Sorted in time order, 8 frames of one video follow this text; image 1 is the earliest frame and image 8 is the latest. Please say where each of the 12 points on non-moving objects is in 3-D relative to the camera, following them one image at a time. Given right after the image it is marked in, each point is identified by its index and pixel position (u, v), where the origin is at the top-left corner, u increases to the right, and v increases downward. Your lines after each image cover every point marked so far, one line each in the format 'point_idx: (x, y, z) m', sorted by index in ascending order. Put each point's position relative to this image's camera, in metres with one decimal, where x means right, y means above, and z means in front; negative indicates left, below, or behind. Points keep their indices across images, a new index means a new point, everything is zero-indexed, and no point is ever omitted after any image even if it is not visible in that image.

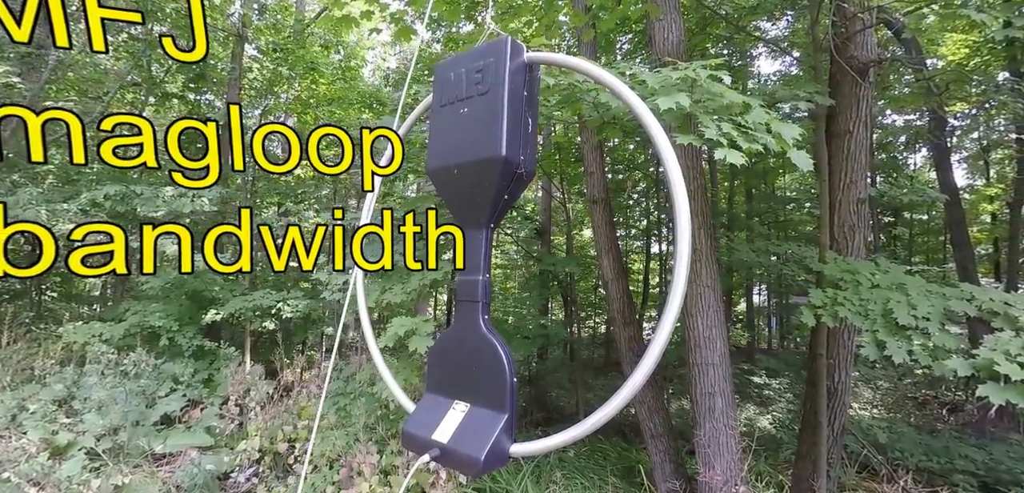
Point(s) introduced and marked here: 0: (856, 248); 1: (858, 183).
0: (+2.3, 0.0, +3.4) m
1: (+2.3, +0.4, +3.5) m
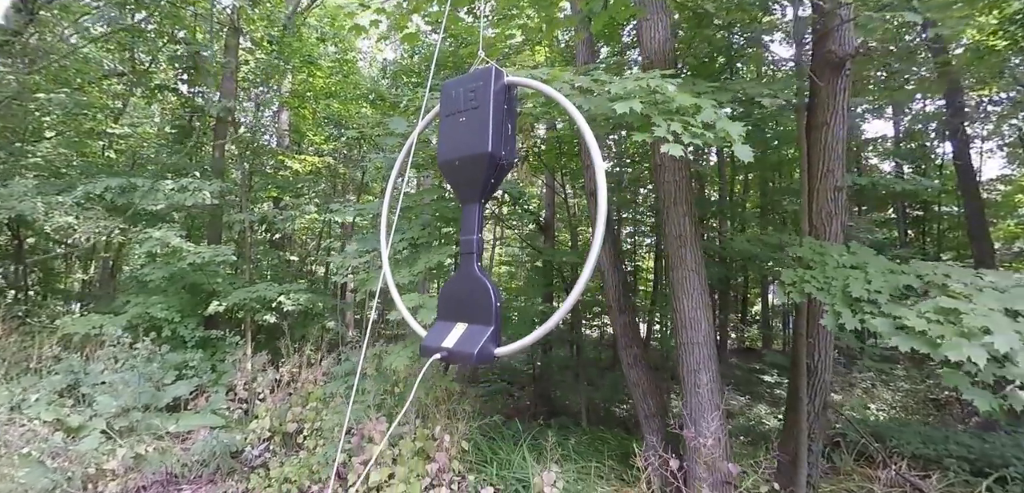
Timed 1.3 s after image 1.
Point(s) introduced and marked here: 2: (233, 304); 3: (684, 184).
0: (+2.2, +0.1, +3.6) m
1: (+2.3, +0.5, +3.7) m
2: (-3.1, -0.6, +5.7) m
3: (+1.2, +0.4, +3.7) m
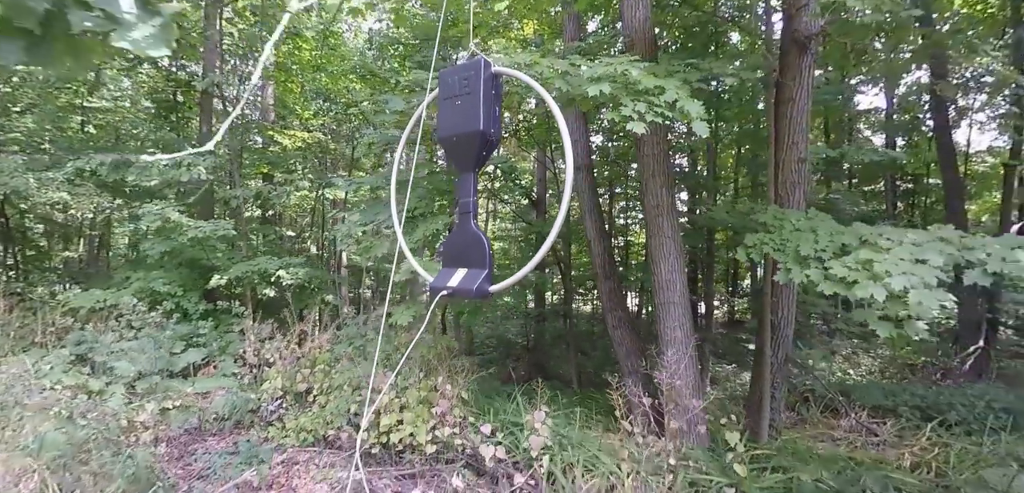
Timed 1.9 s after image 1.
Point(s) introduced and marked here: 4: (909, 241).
0: (+2.2, +0.3, +4.0) m
1: (+2.2, +0.8, +4.0) m
2: (-3.2, -0.3, +6.0) m
3: (+1.1, +0.7, +4.0) m
4: (+2.1, 0.0, +2.8) m
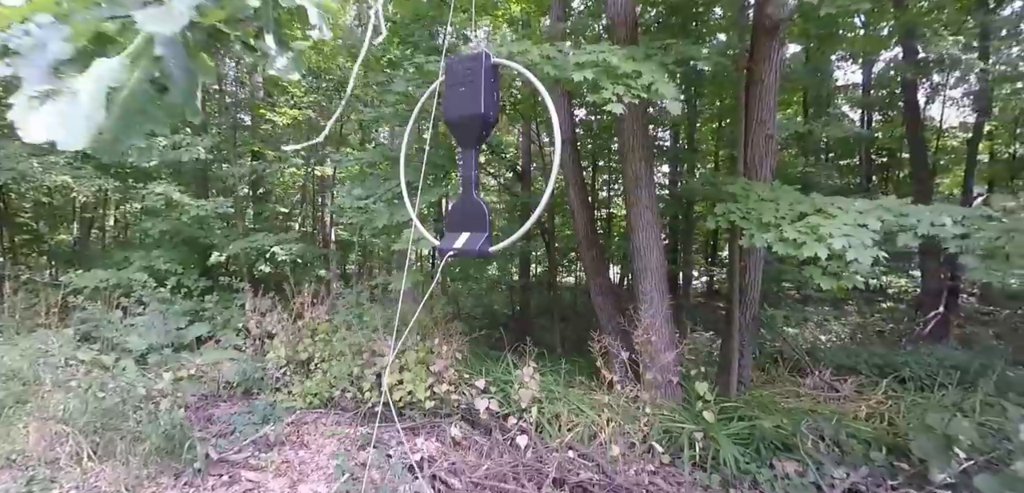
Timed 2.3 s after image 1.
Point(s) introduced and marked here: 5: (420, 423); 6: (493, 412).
0: (+2.1, +0.6, +4.3) m
1: (+2.1, +1.0, +4.3) m
2: (-3.3, -0.1, +6.2) m
3: (+1.0, +0.9, +4.2) m
4: (+2.0, +0.2, +3.1) m
5: (-0.6, -1.2, +3.5) m
6: (-0.1, -1.1, +3.4) m
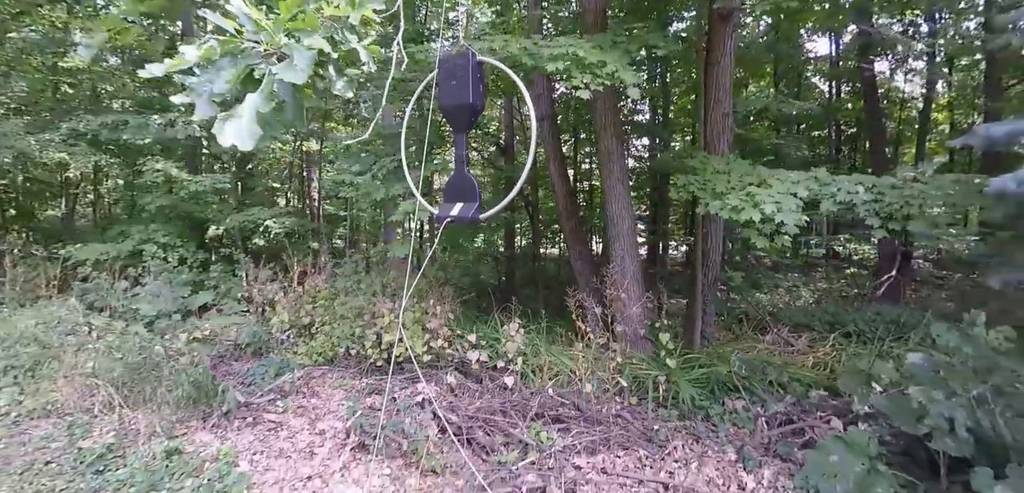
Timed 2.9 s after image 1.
0: (+1.9, +0.9, +4.7) m
1: (+1.9, +1.3, +4.7) m
2: (-3.5, +0.2, +6.5) m
3: (+0.9, +1.2, +4.6) m
4: (+1.9, +0.5, +3.6) m
5: (-0.7, -1.0, +4.0) m
6: (-0.2, -0.9, +3.9) m
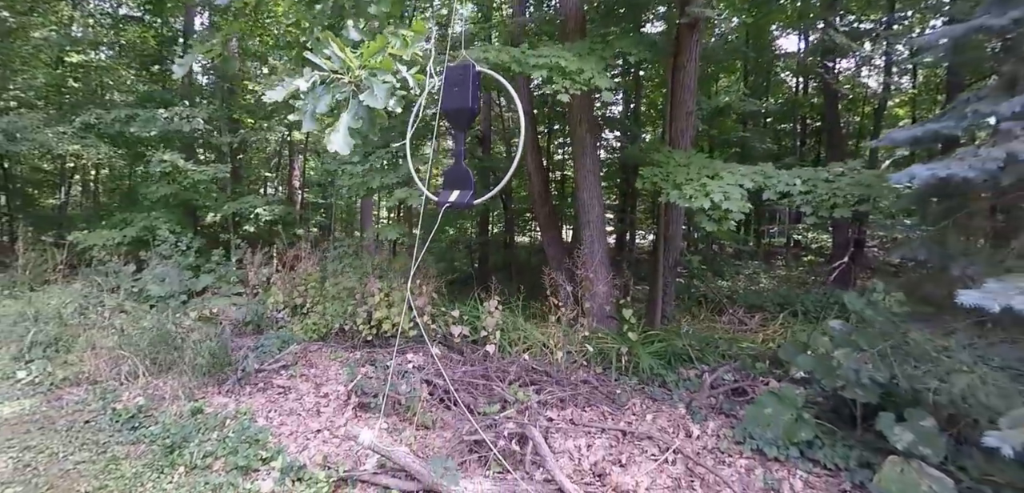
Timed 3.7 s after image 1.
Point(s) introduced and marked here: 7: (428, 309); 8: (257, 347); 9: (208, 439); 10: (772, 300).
0: (+1.8, +1.0, +5.2) m
1: (+1.8, +1.5, +5.2) m
2: (-3.8, +0.4, +6.8) m
3: (+0.7, +1.3, +5.0) m
4: (+1.8, +0.6, +4.1) m
5: (-0.9, -0.8, +4.4) m
6: (-0.4, -0.7, +4.3) m
7: (-0.7, -0.5, +4.4) m
8: (-2.1, -0.8, +4.3) m
9: (-1.7, -1.1, +3.0) m
10: (+3.4, -0.7, +6.7) m
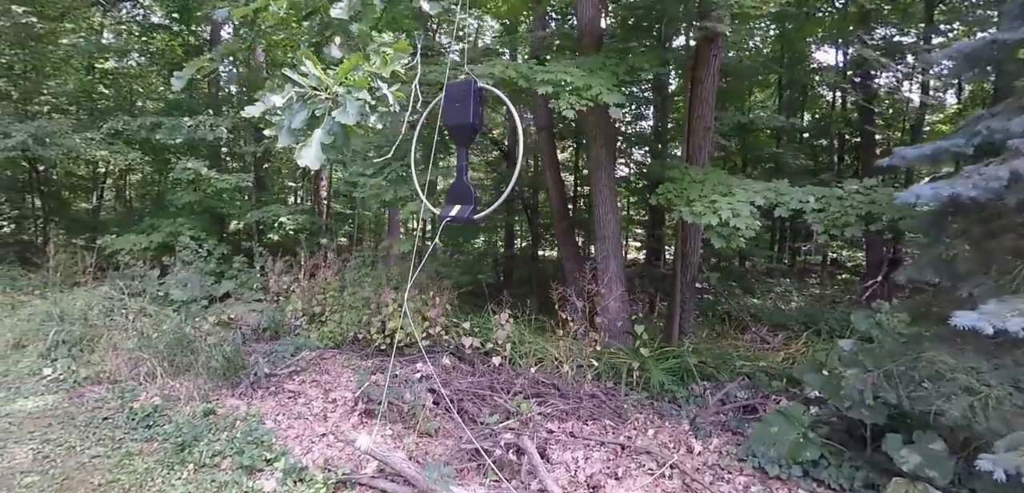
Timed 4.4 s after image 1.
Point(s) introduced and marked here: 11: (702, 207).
0: (+1.9, +0.8, +5.2) m
1: (+1.9, +1.3, +5.2) m
2: (-3.5, +0.3, +7.0) m
3: (+0.9, +1.2, +5.1) m
4: (+1.9, +0.4, +4.1) m
5: (-0.8, -0.9, +4.4) m
6: (-0.3, -0.8, +4.3) m
7: (-0.6, -0.6, +4.4) m
8: (-2.0, -0.9, +4.4) m
9: (-1.7, -1.1, +3.0) m
10: (+3.5, -0.9, +6.6) m
11: (+1.5, +0.3, +4.0) m
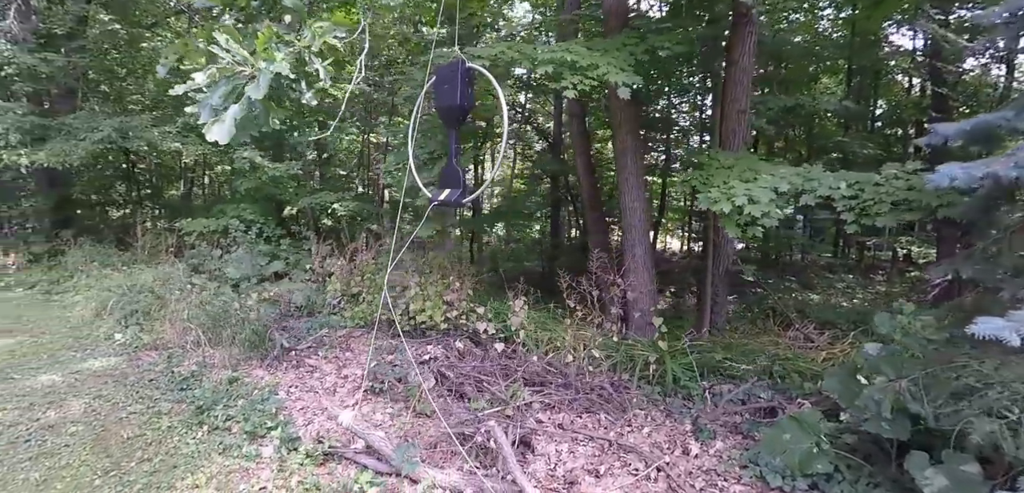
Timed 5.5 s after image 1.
0: (+2.1, +0.9, +4.9) m
1: (+2.2, +1.4, +4.9) m
2: (-3.0, +0.6, +7.5) m
3: (+1.1, +1.3, +4.9) m
4: (+1.9, +0.5, +3.8) m
5: (-0.7, -0.8, +4.6) m
6: (-0.2, -0.7, +4.4) m
7: (-0.5, -0.5, +4.6) m
8: (-1.9, -0.7, +4.7) m
9: (-1.8, -1.0, +3.3) m
10: (+3.9, -0.9, +6.1) m
11: (+1.5, +0.4, +3.8) m
